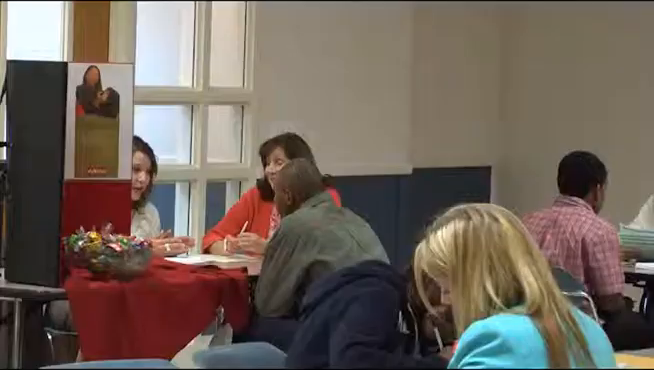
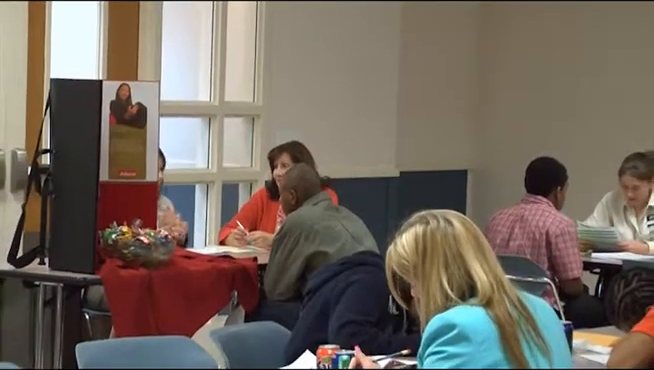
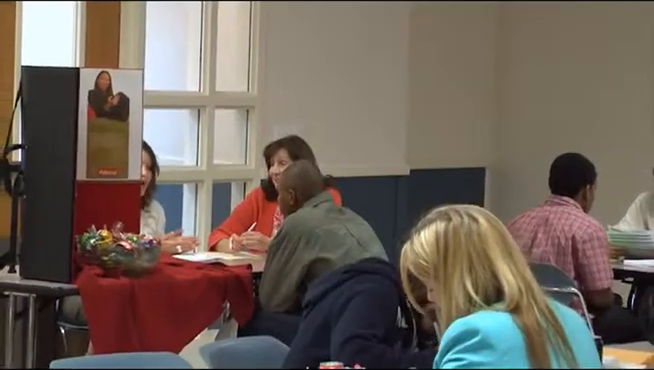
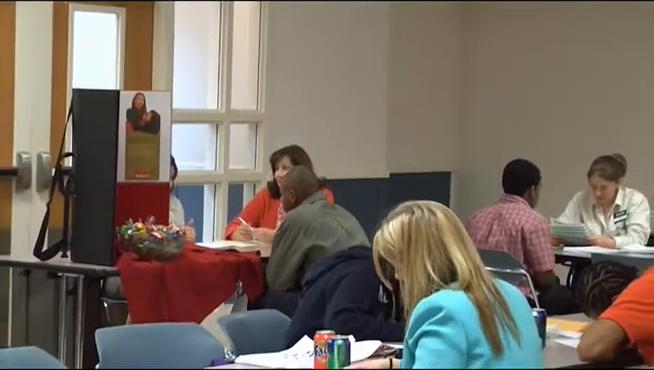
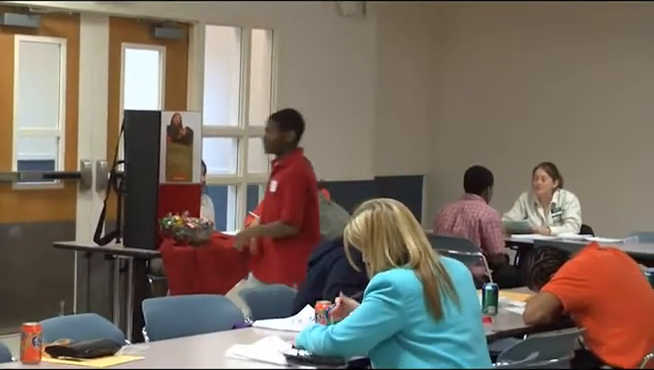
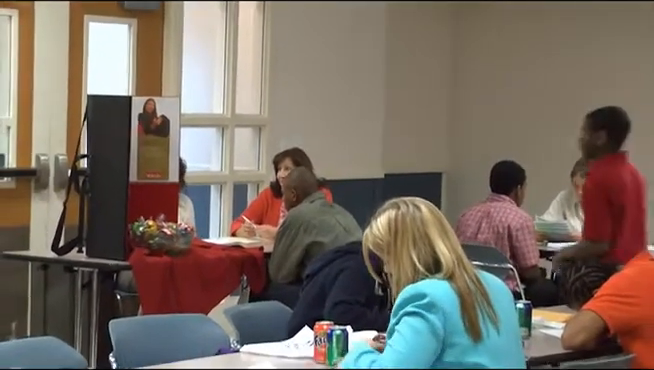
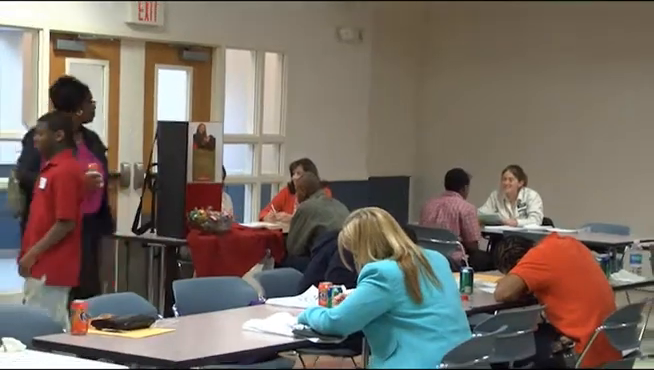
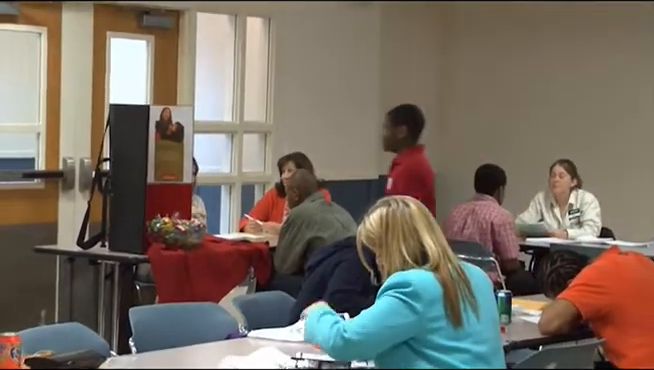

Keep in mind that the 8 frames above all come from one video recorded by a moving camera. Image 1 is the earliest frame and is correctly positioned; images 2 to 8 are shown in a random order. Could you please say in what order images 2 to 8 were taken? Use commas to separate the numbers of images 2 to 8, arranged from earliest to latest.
3, 2, 4, 6, 8, 5, 7
